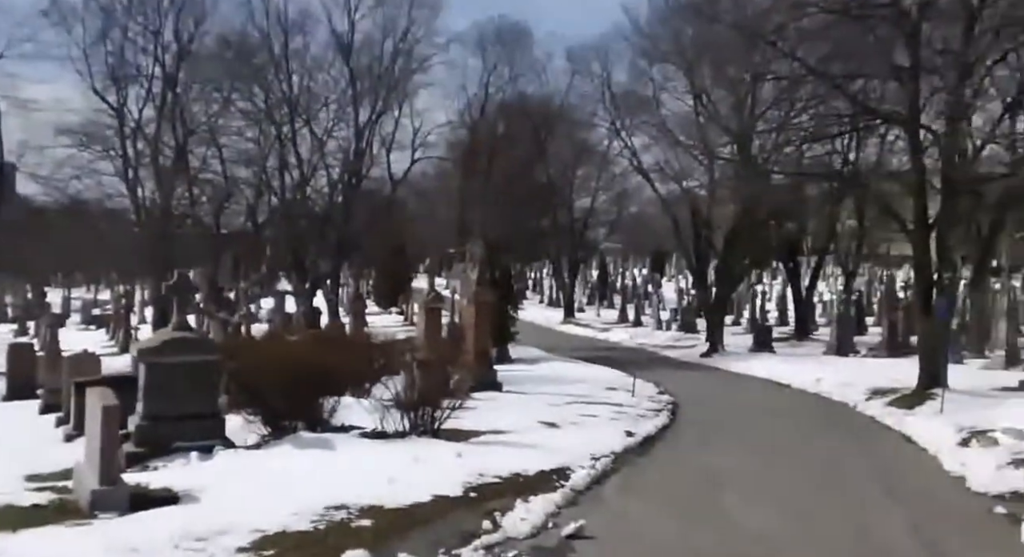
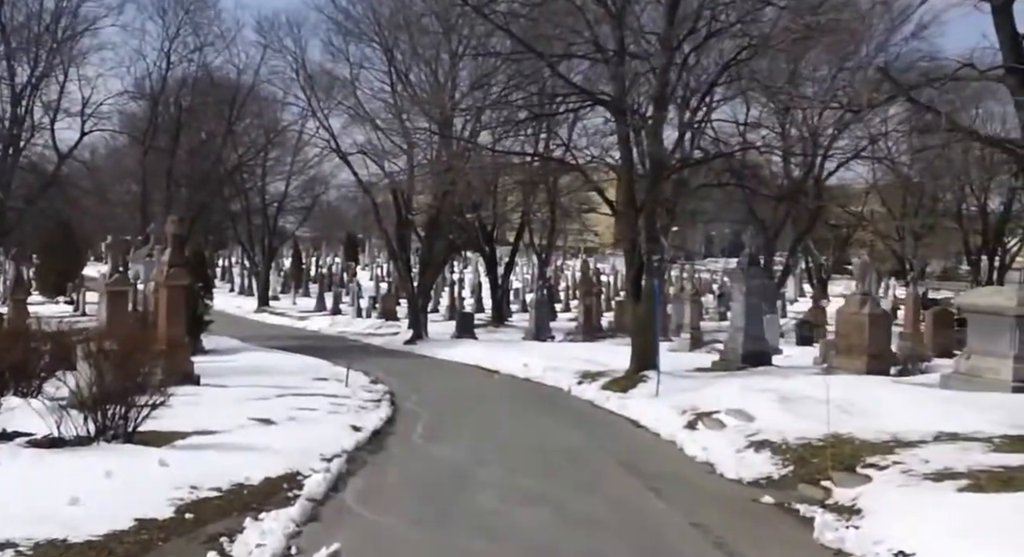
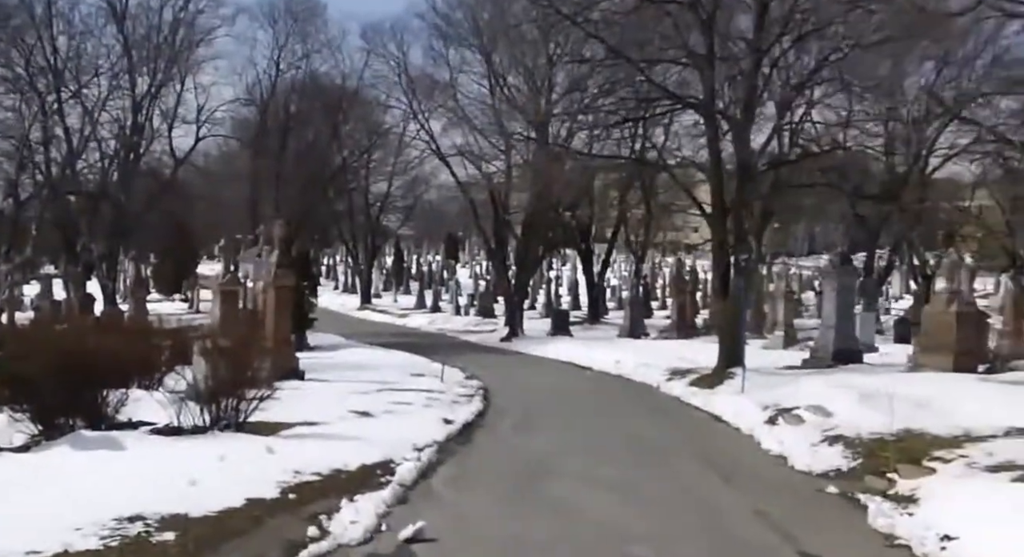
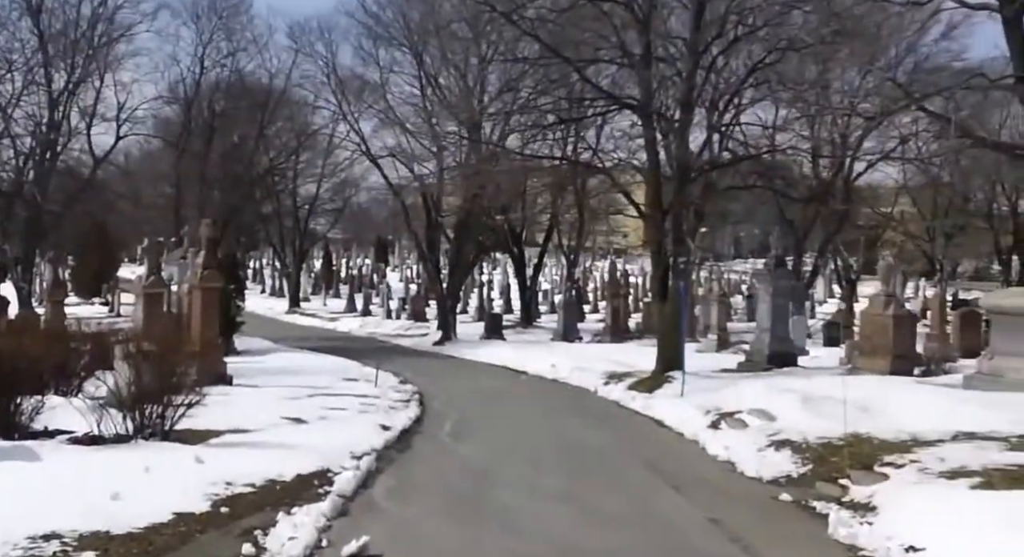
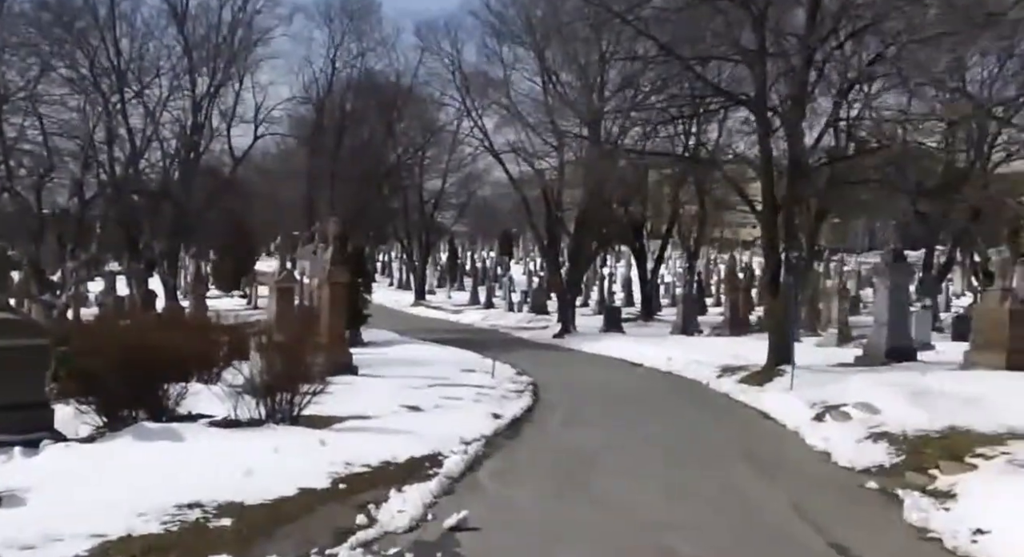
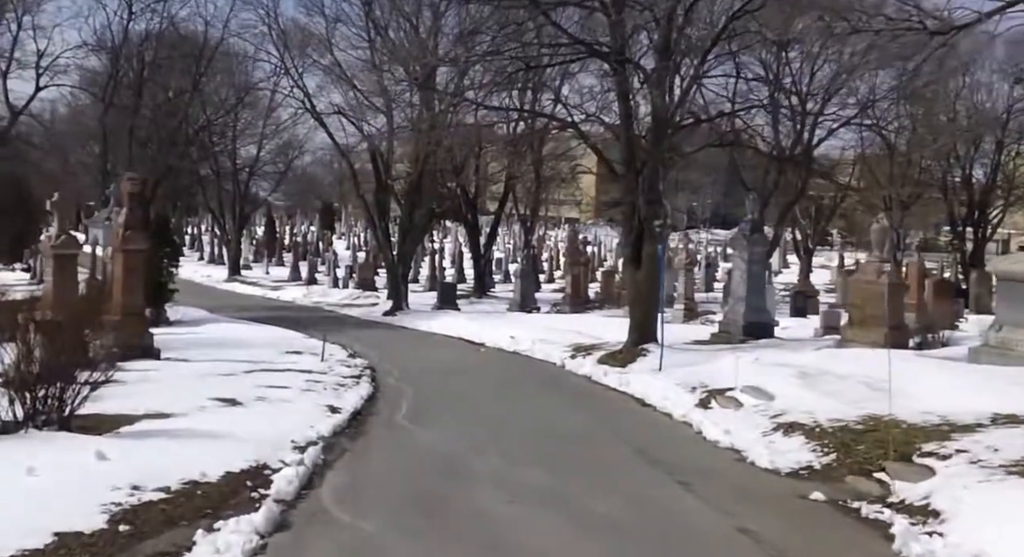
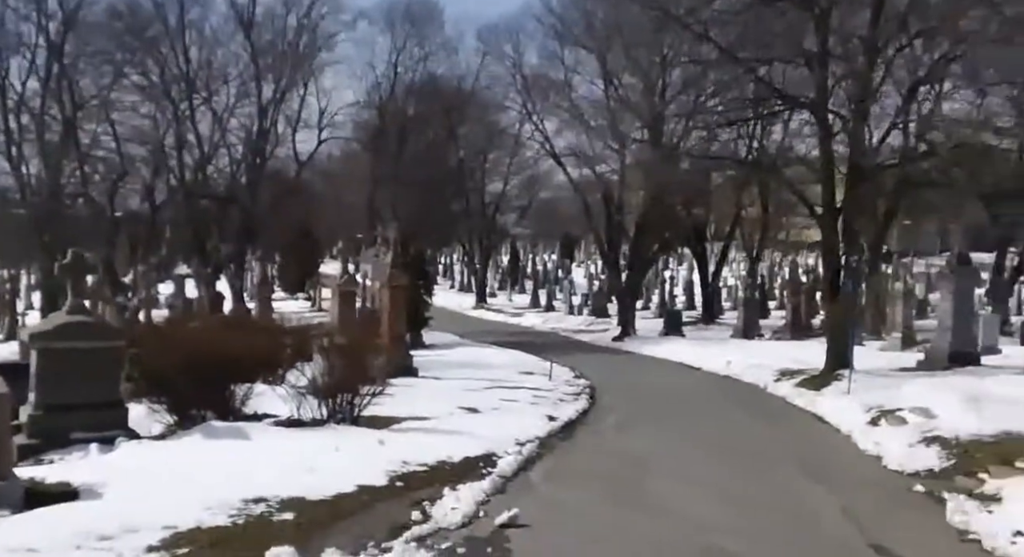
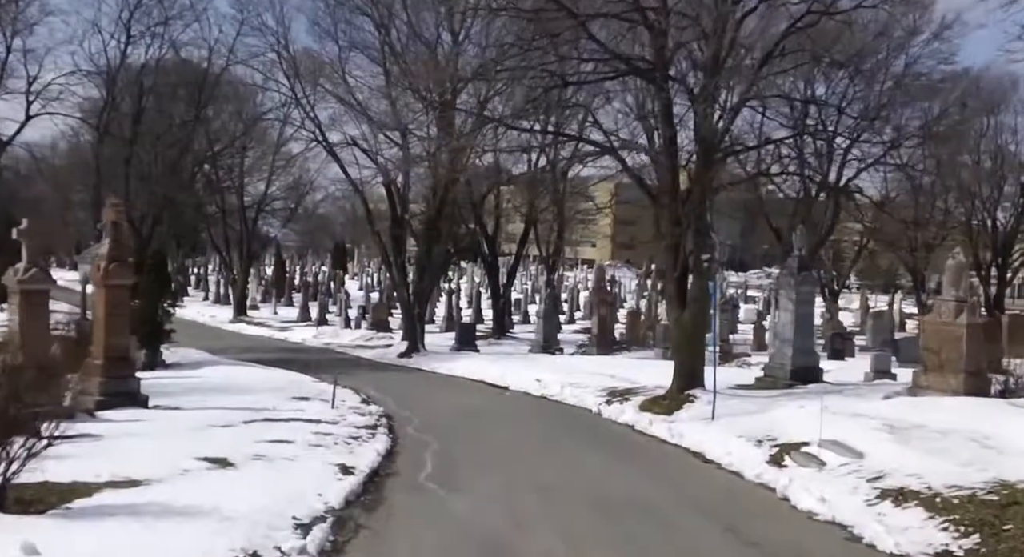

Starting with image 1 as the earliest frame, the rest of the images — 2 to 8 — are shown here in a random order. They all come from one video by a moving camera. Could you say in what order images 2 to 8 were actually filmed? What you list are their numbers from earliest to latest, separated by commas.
7, 5, 3, 4, 2, 6, 8
